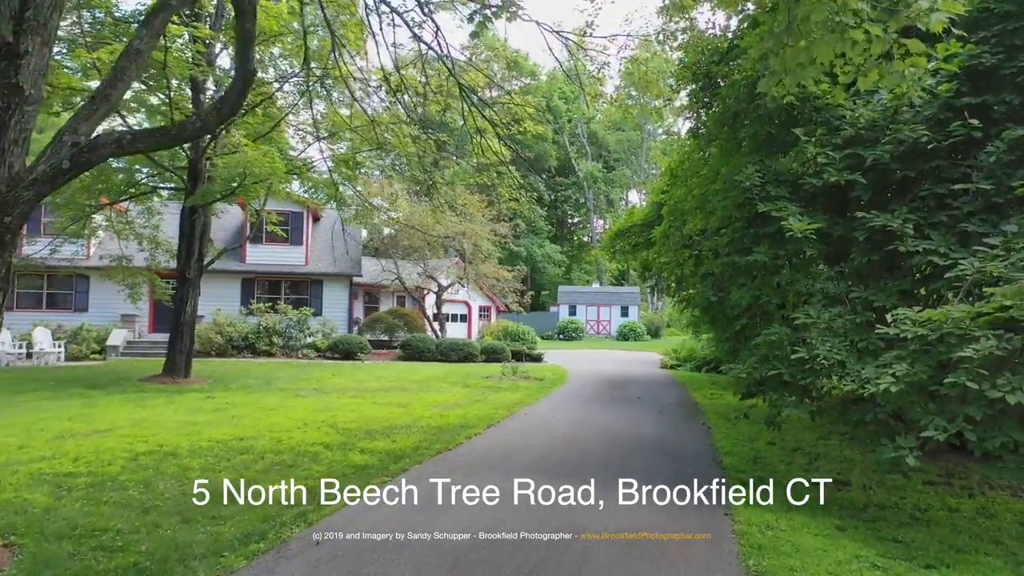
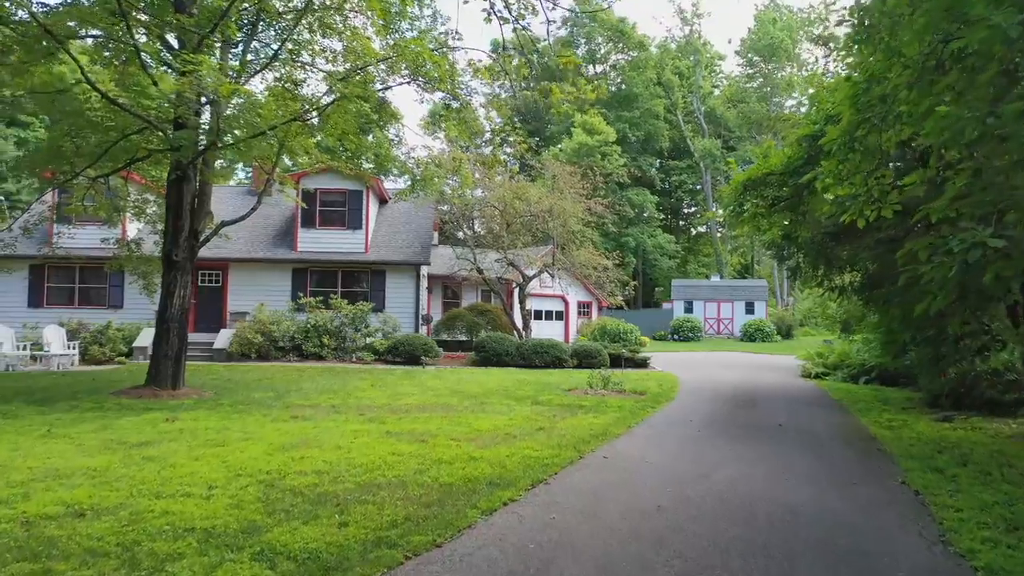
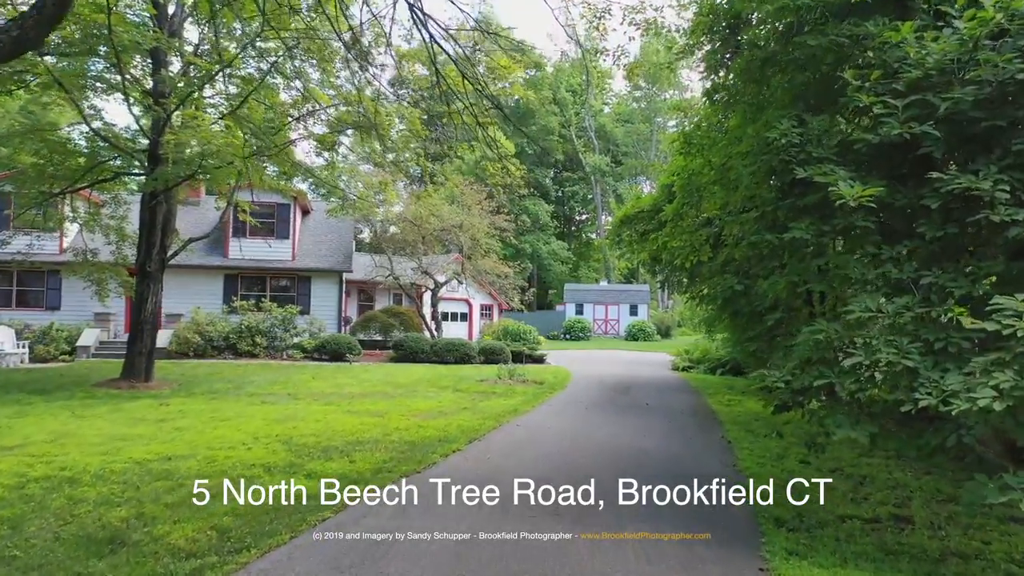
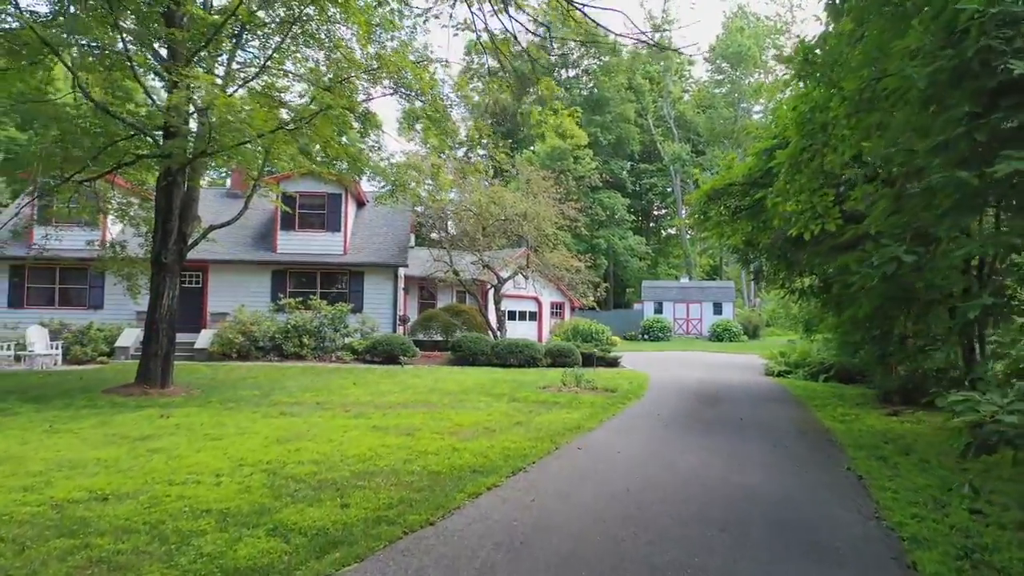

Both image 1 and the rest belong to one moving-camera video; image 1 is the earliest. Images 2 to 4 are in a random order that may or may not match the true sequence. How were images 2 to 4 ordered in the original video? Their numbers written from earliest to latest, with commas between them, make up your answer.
3, 4, 2
